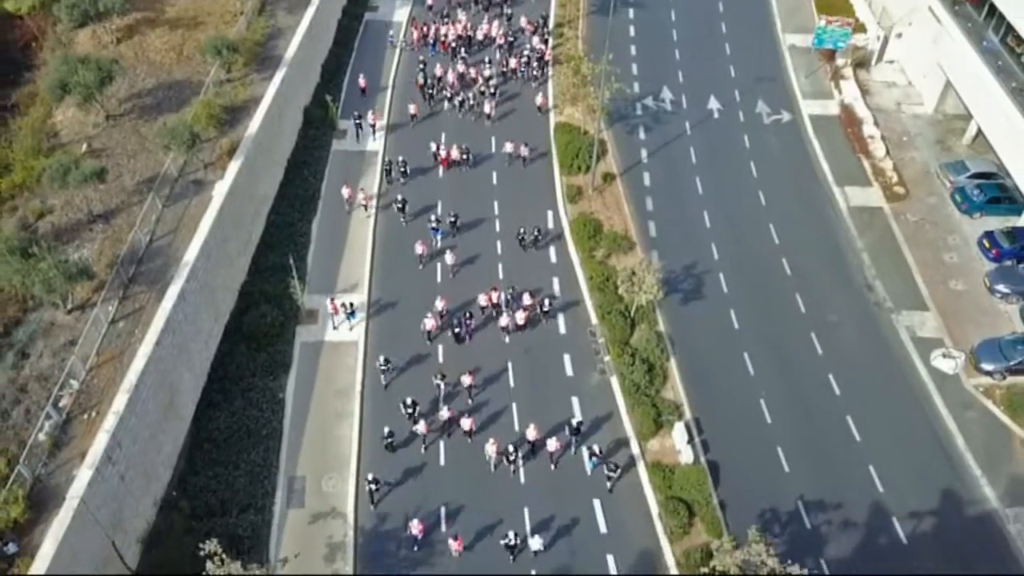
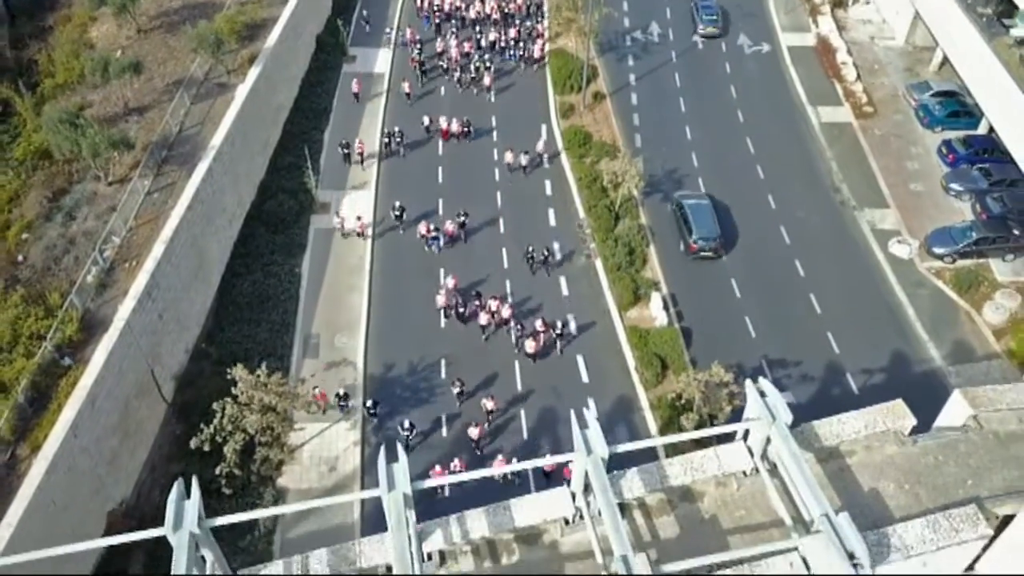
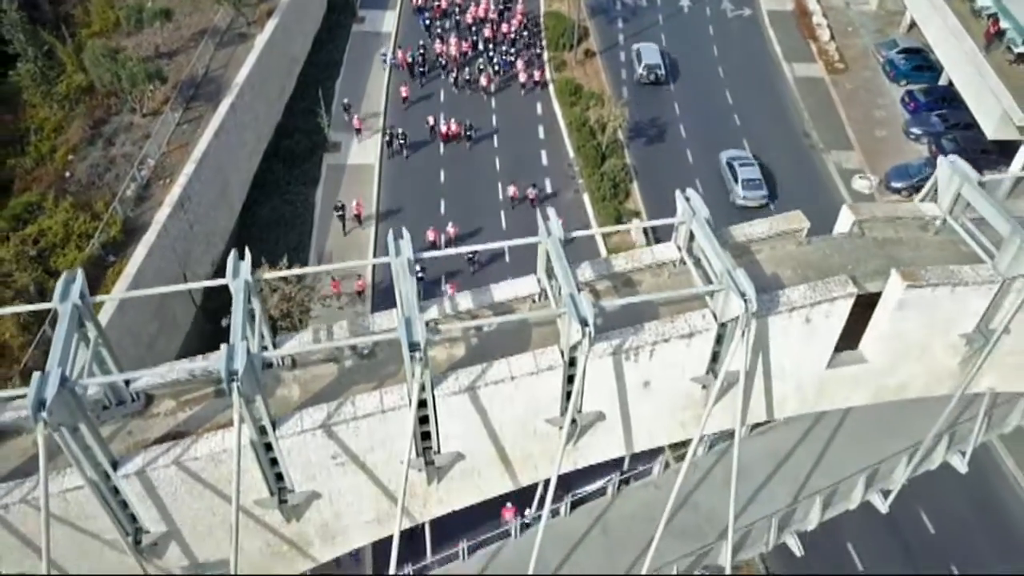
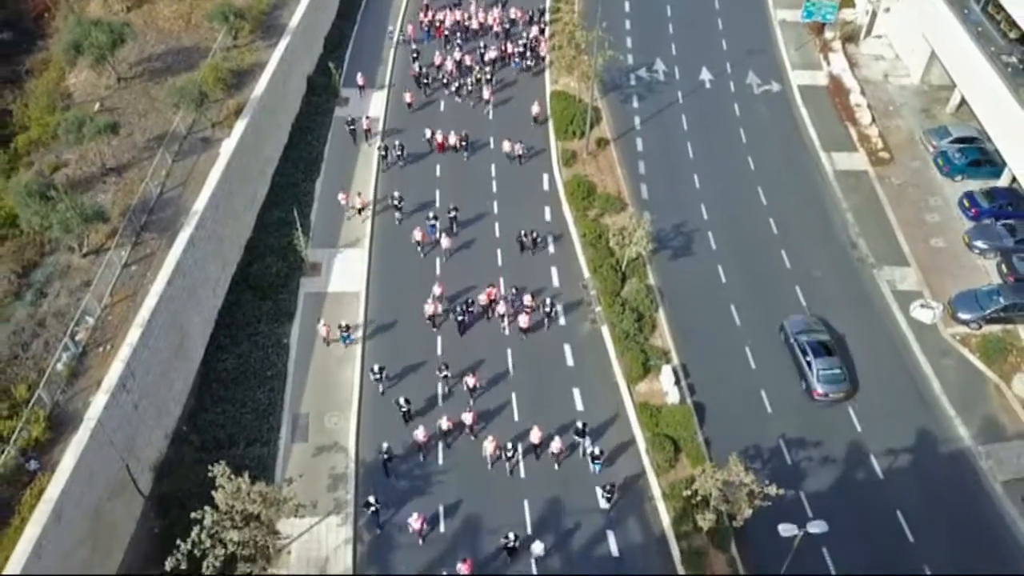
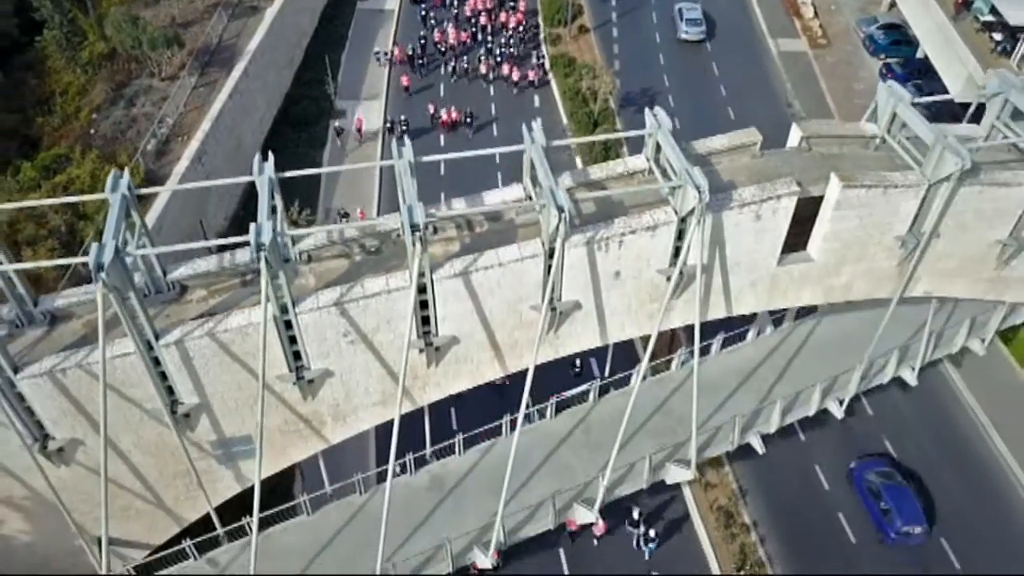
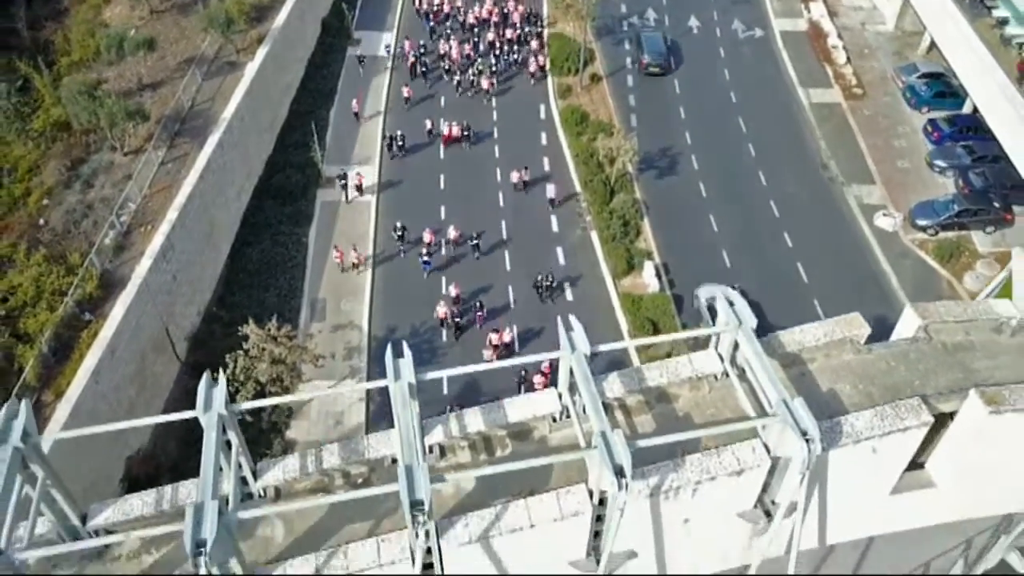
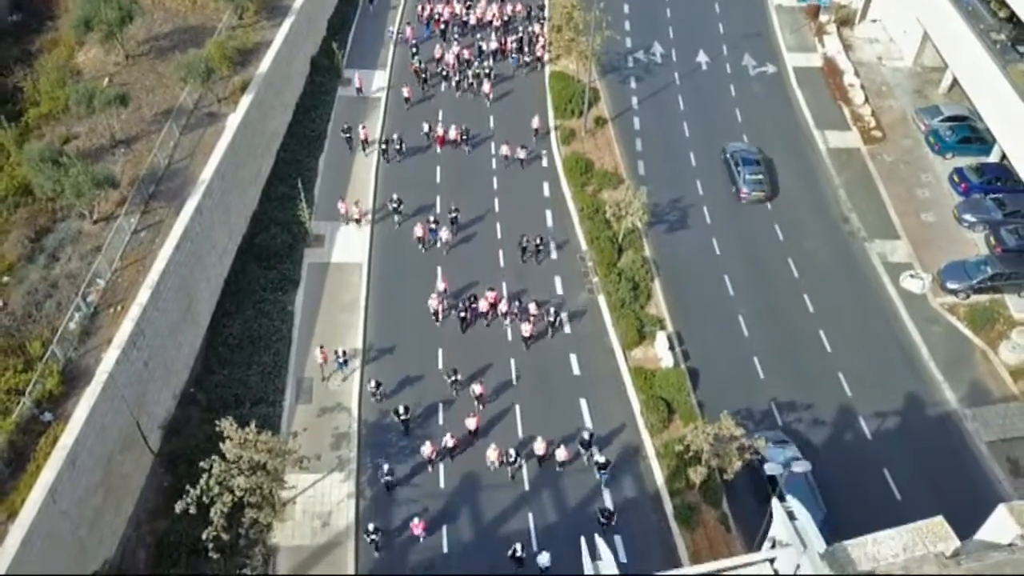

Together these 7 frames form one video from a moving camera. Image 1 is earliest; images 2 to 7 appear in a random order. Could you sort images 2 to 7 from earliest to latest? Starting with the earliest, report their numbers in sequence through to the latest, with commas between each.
4, 7, 2, 6, 3, 5
